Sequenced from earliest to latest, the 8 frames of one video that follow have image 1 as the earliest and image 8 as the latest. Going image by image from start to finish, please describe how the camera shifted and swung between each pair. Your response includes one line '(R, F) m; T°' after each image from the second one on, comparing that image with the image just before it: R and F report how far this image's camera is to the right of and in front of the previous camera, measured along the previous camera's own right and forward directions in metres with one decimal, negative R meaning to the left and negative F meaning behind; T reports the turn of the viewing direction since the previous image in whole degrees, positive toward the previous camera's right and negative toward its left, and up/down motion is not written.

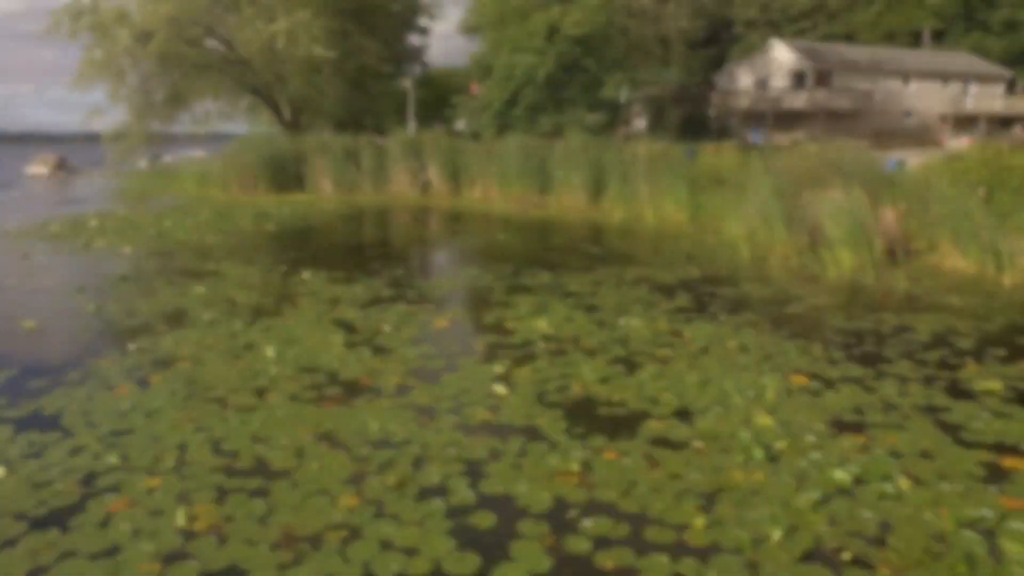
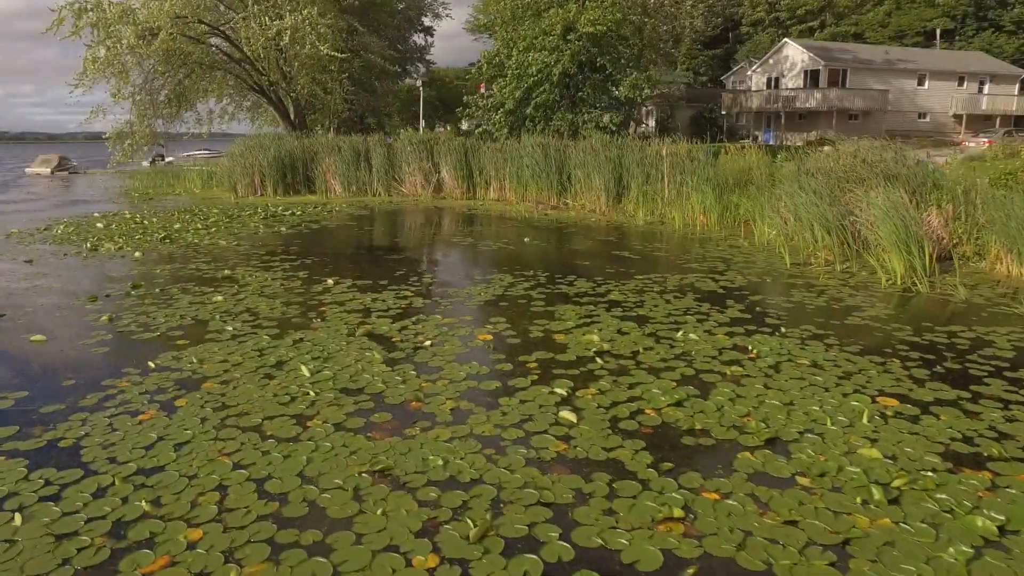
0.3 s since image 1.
(-0.4, +0.4) m; 0°
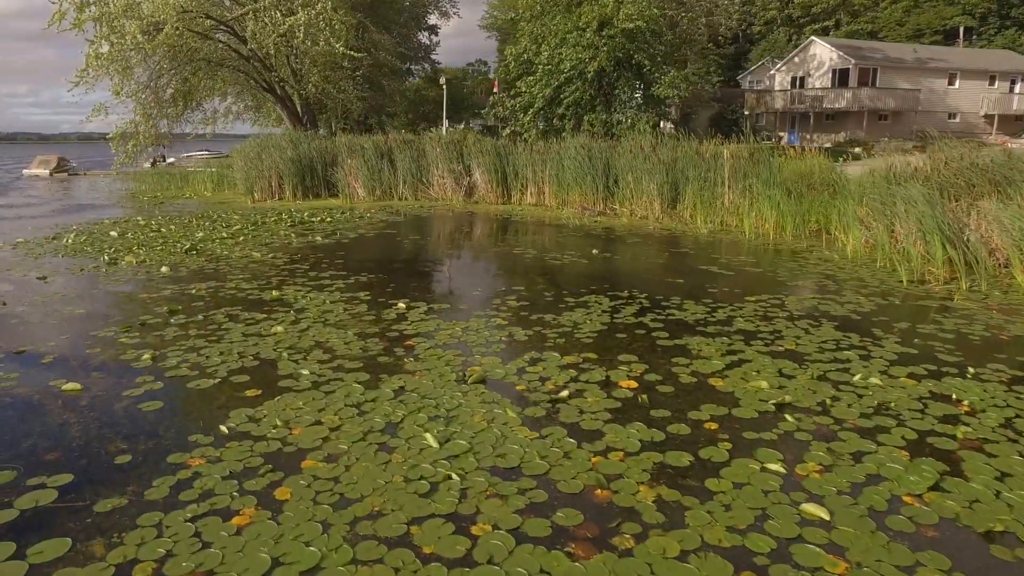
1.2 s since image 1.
(-1.1, +1.1) m; +1°
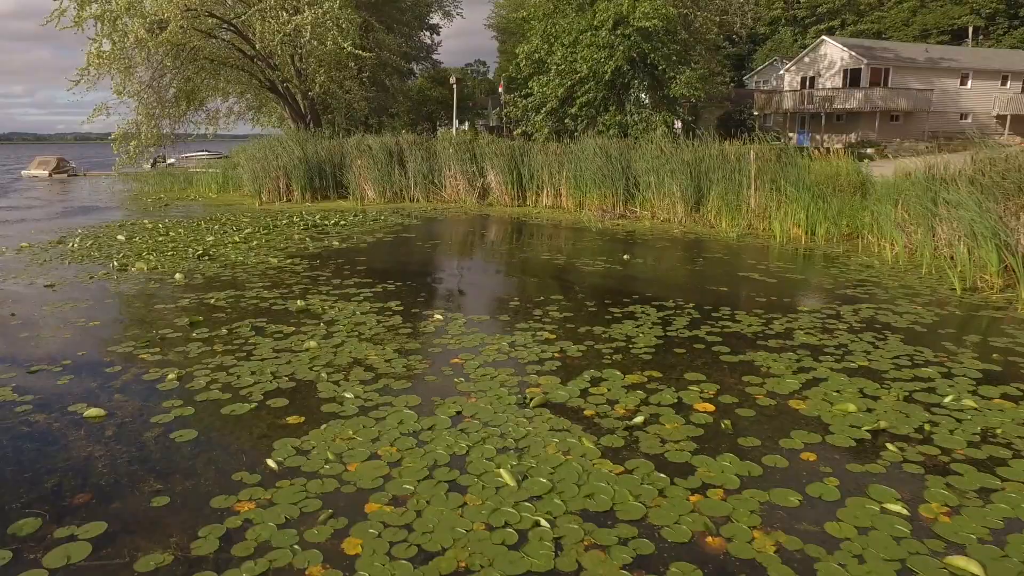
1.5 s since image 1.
(-0.4, +0.4) m; 0°
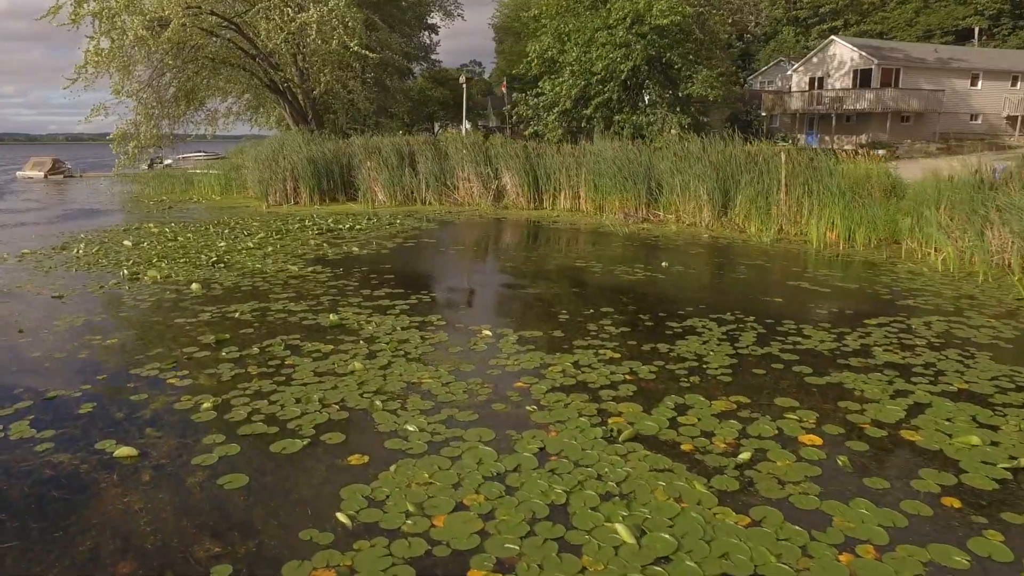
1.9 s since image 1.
(-0.5, +0.5) m; +1°
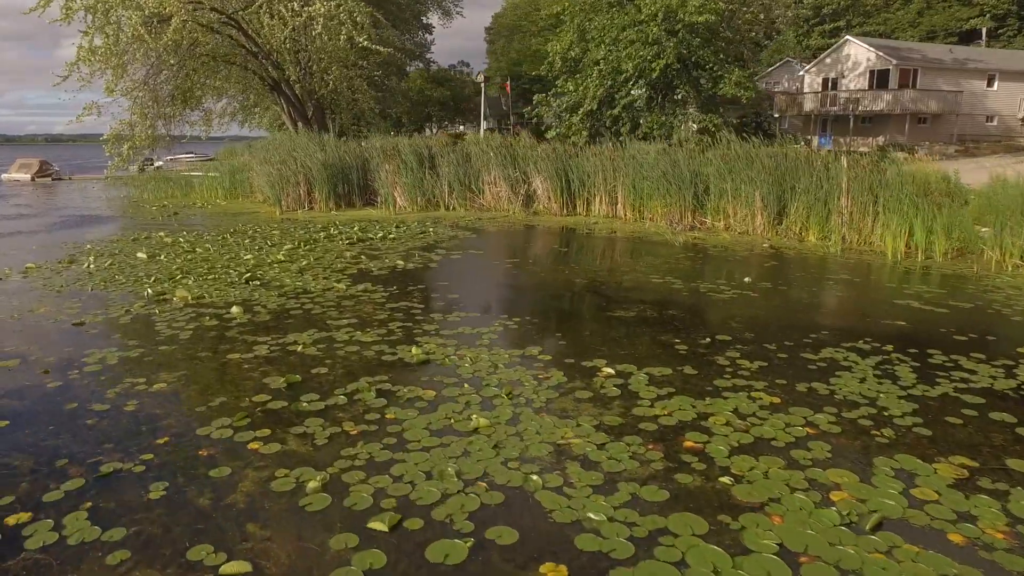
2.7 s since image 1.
(-1.0, +0.9) m; +1°
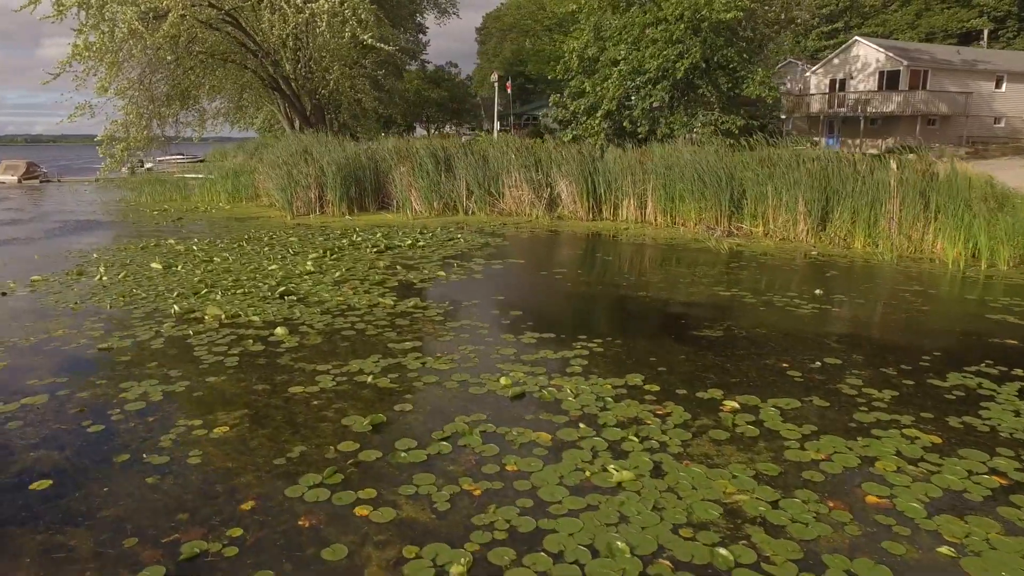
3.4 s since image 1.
(-0.8, +0.6) m; +1°
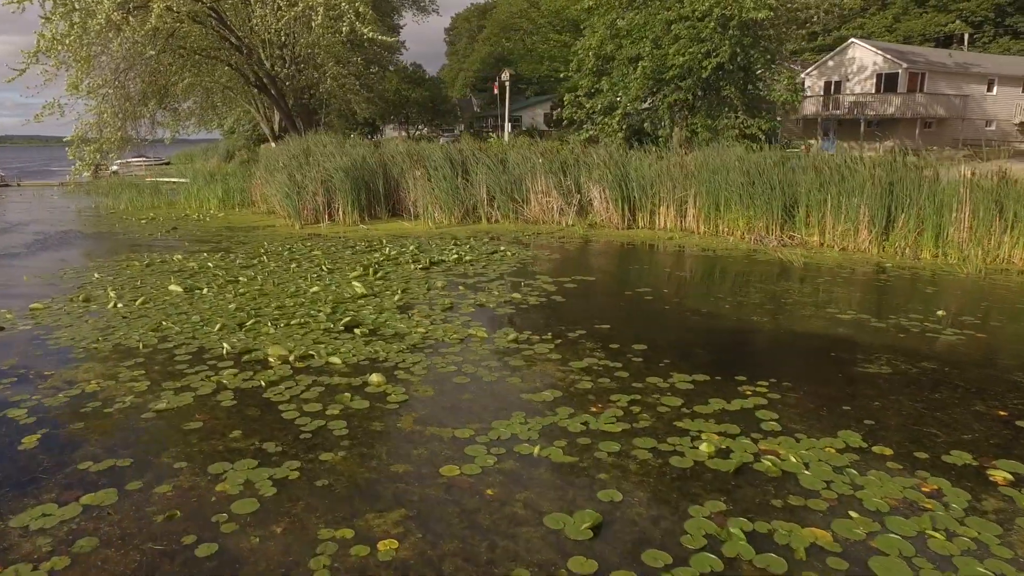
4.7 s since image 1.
(-1.3, +1.0) m; +3°
